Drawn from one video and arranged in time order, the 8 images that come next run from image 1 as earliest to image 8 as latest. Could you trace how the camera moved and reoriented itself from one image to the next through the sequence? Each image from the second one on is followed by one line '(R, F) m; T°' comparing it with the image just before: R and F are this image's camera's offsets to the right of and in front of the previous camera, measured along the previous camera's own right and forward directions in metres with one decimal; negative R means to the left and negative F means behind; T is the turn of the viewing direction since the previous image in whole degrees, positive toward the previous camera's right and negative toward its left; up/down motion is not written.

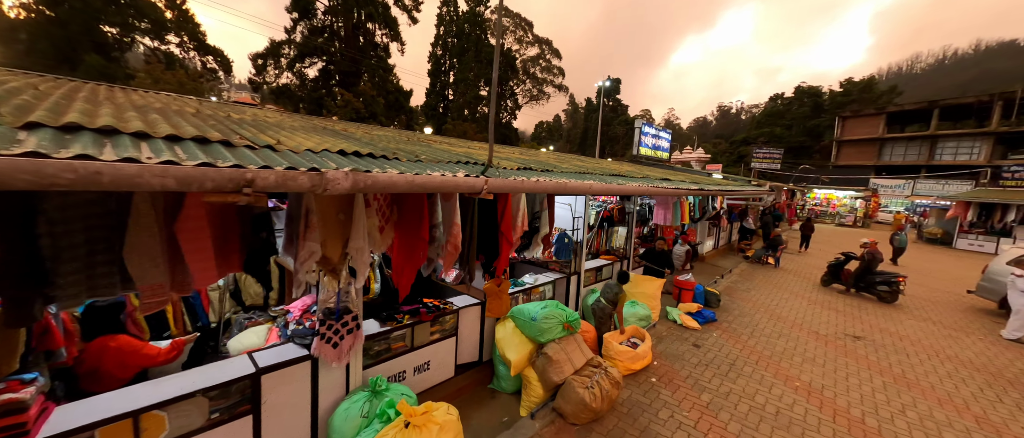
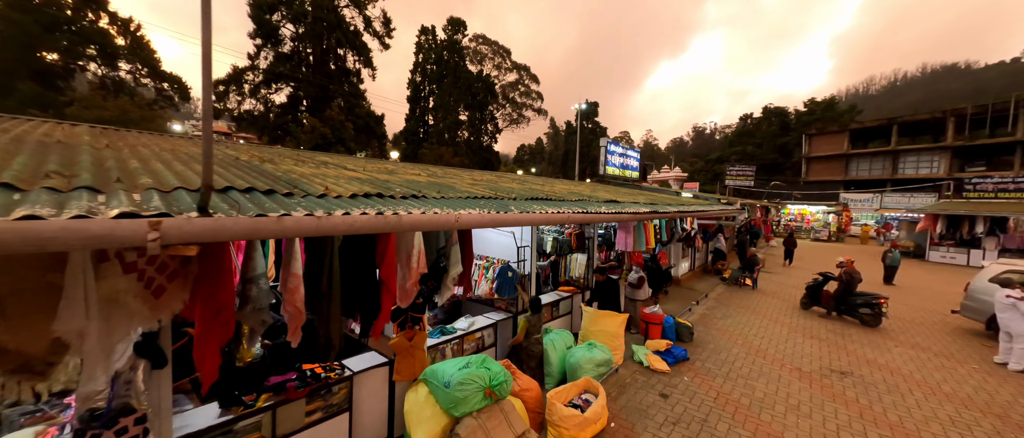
(+0.8, +0.9) m; +2°
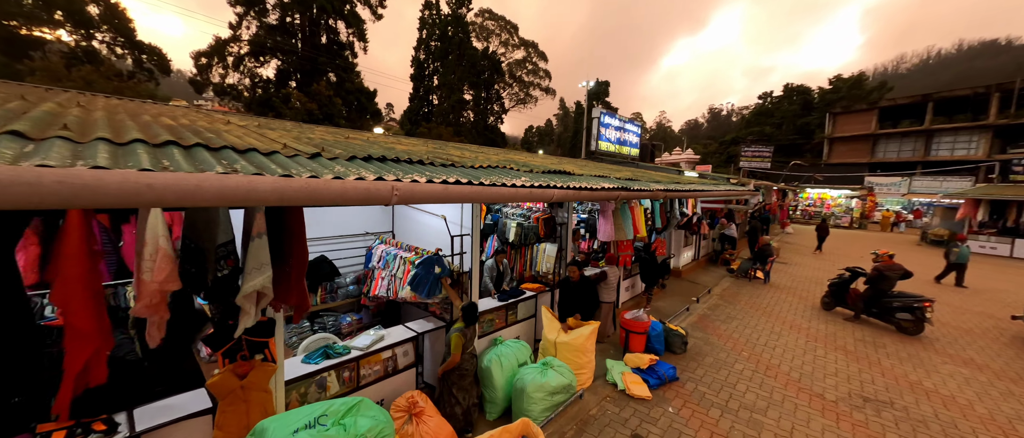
(+0.9, +1.4) m; -2°
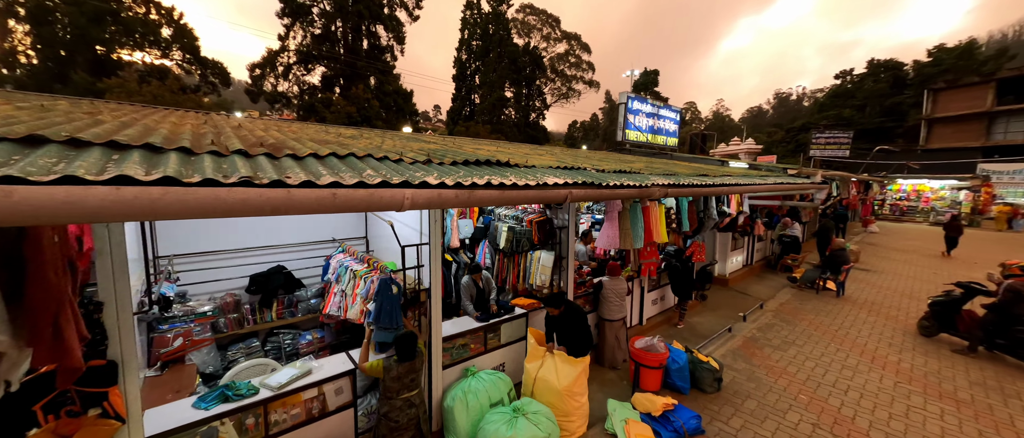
(+0.8, +1.0) m; -8°
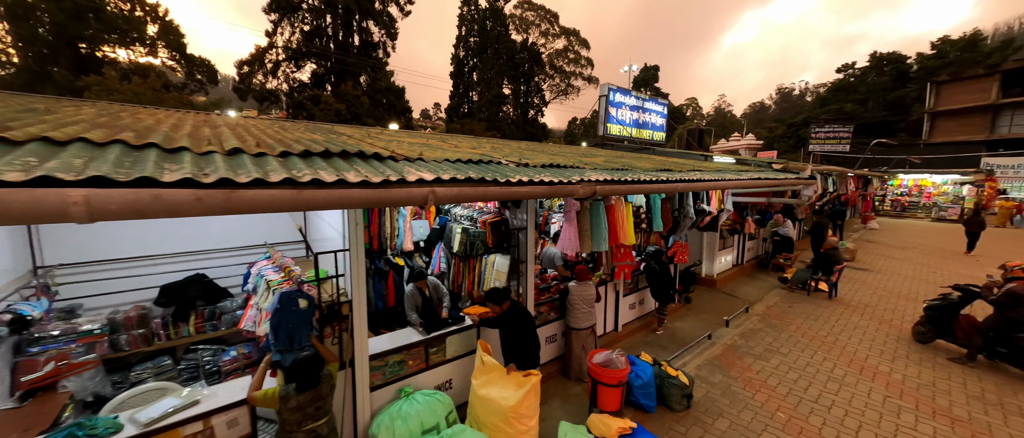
(+0.6, +0.4) m; 0°
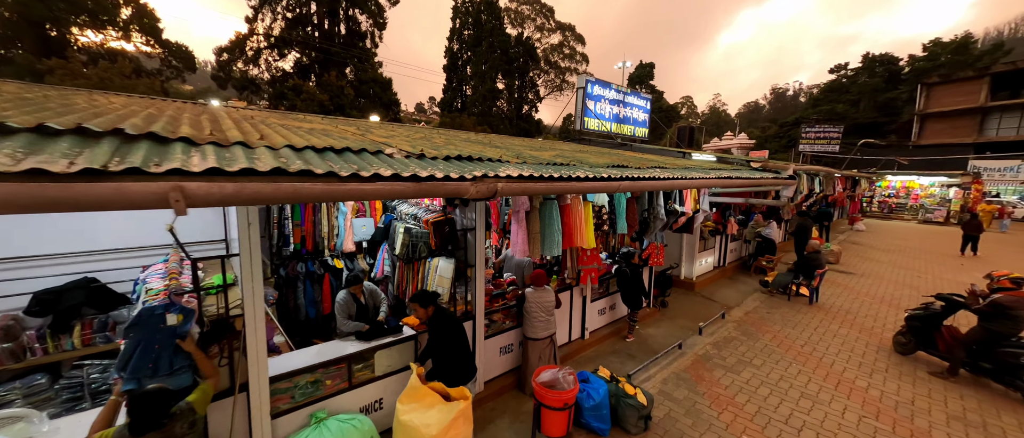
(+0.5, +0.4) m; +1°
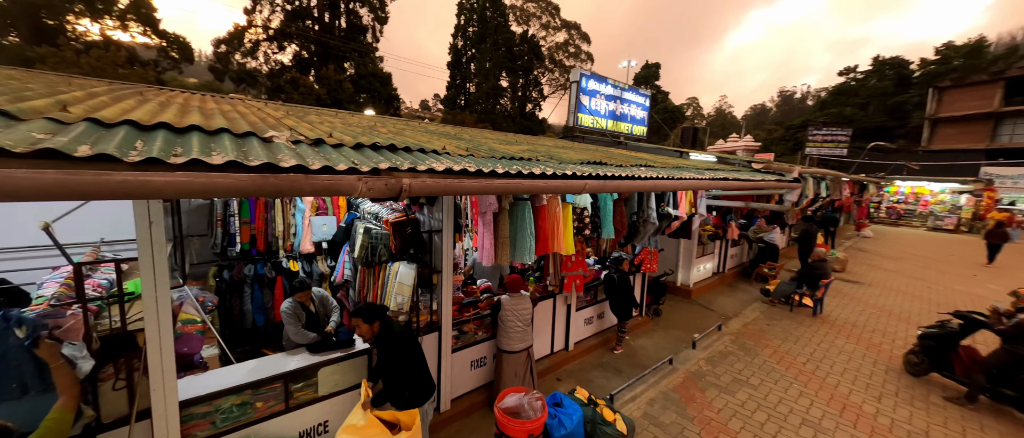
(+0.3, +0.4) m; 0°
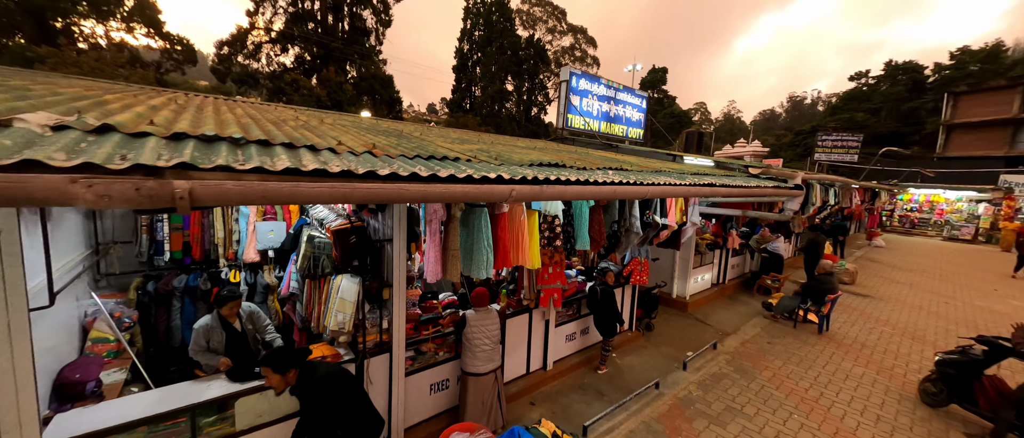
(+0.4, +0.4) m; -1°
